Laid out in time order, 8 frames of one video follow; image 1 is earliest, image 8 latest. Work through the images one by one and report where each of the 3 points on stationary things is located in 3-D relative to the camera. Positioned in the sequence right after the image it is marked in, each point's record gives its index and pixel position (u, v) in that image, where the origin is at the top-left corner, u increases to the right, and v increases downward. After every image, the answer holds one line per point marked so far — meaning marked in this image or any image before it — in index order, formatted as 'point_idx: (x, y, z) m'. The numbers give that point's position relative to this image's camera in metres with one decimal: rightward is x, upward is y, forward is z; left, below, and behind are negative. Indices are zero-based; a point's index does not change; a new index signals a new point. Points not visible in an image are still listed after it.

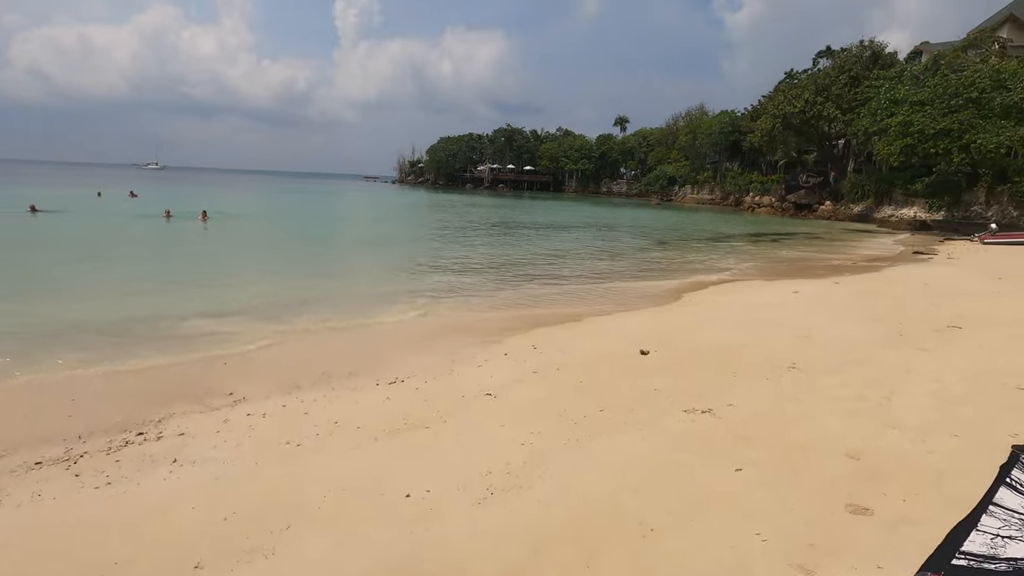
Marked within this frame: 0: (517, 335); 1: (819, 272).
0: (+0.1, -0.7, +7.7) m
1: (+10.0, +0.5, +17.4) m
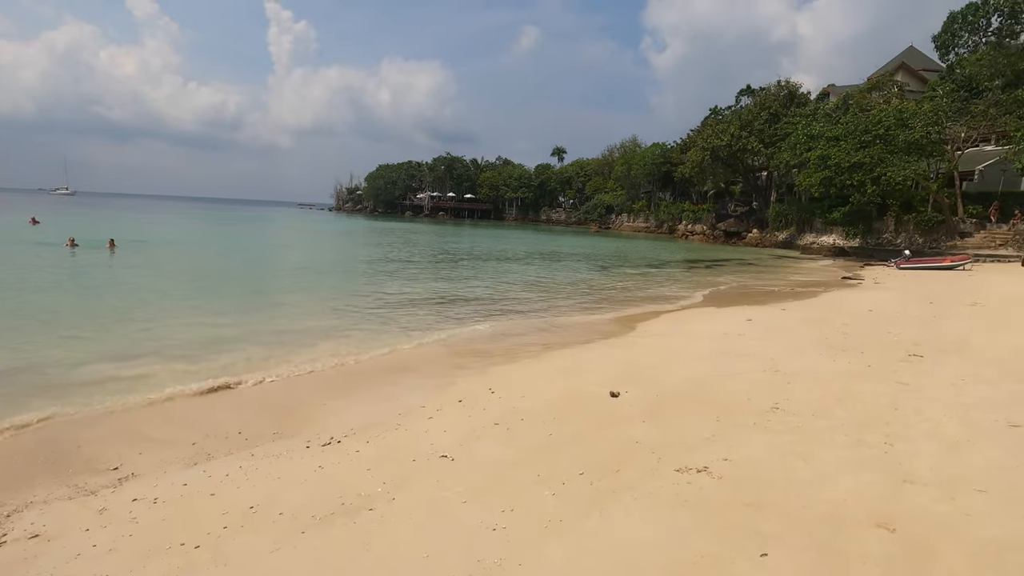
0: (-0.5, -1.1, +7.0) m
1: (+8.2, -0.3, +17.7) m
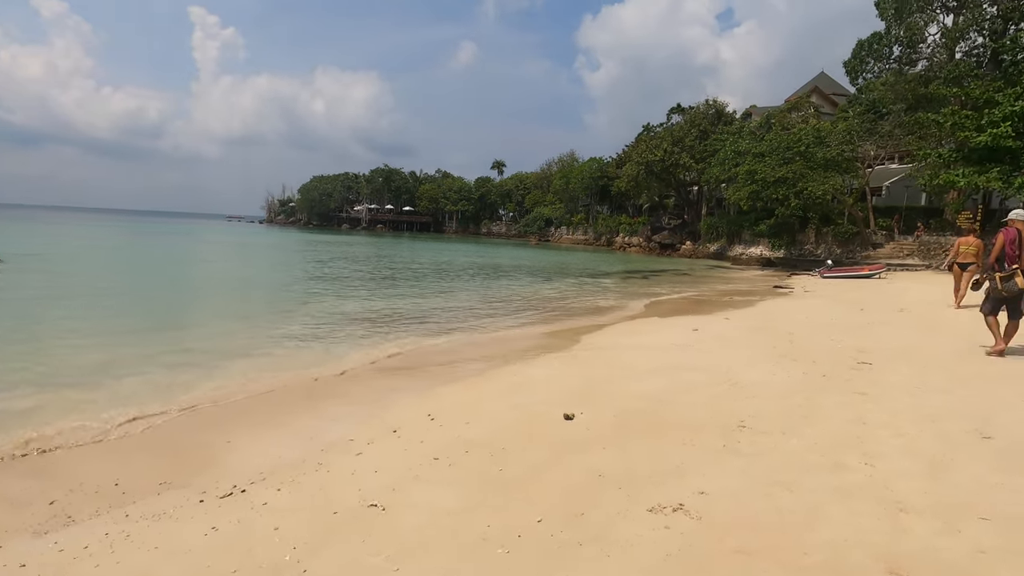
0: (-1.2, -1.3, +6.2) m
1: (+6.3, -0.6, +17.9) m
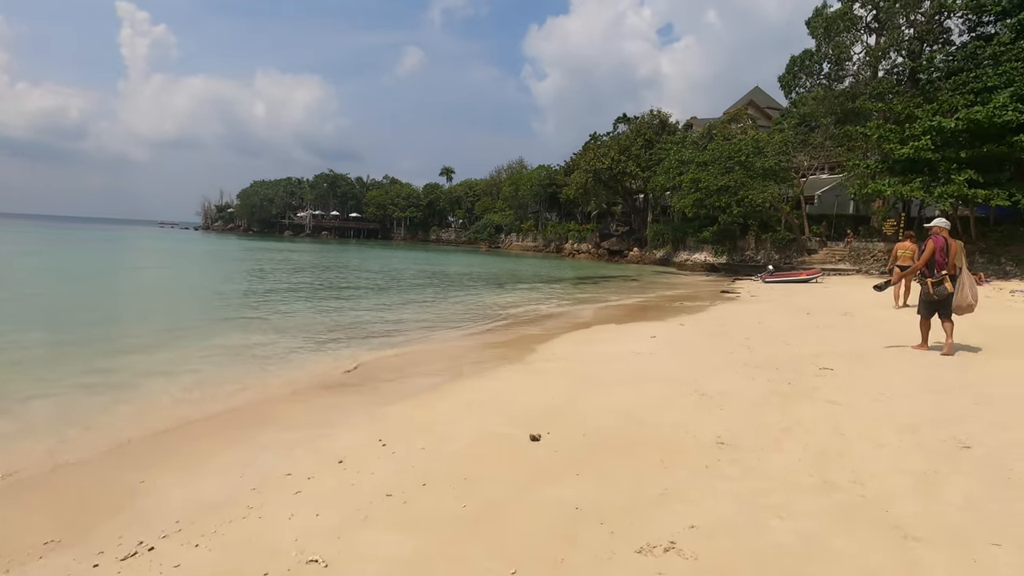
0: (-1.6, -1.4, +5.6) m
1: (+4.7, -0.8, +18.0) m
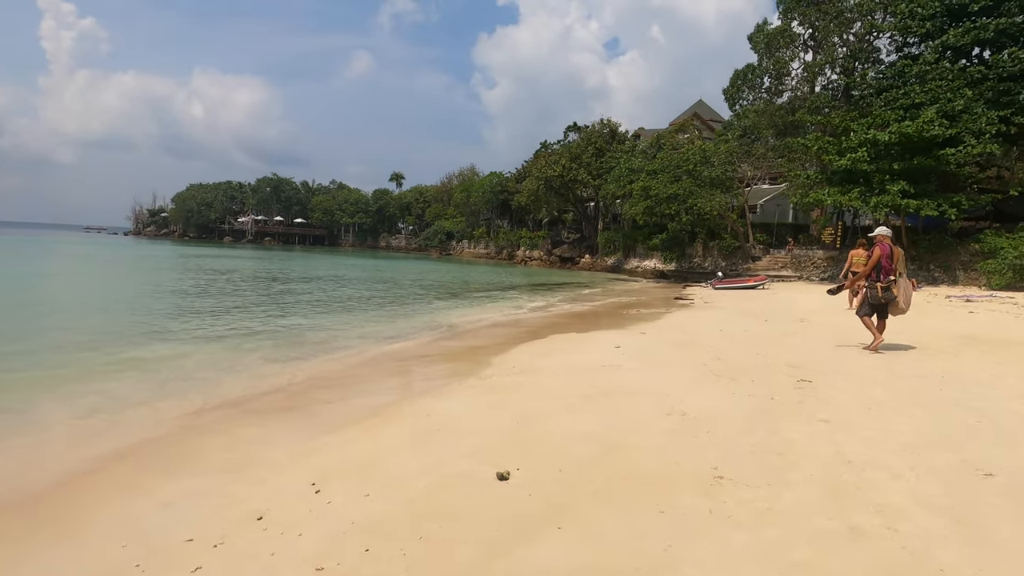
0: (-2.0, -1.5, +4.8) m
1: (+3.2, -1.1, +17.6) m
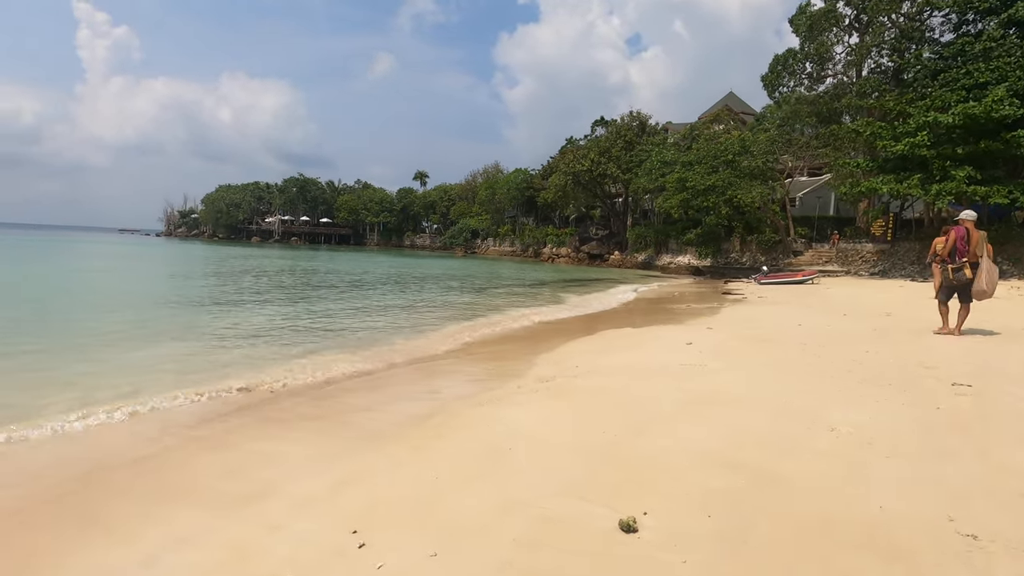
0: (-1.3, -1.3, +3.7) m
1: (+4.5, -0.9, +16.3) m
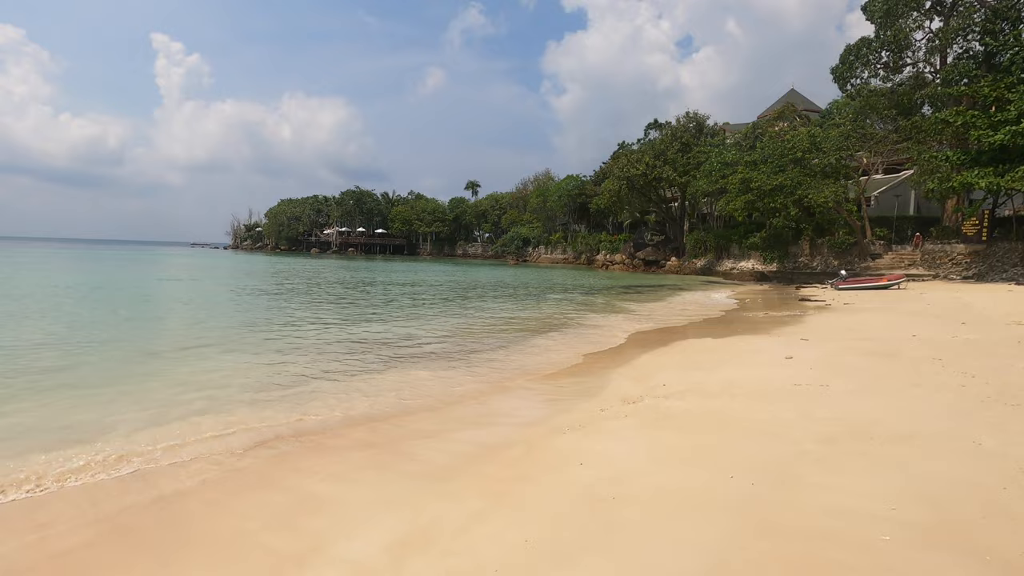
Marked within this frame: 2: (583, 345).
0: (-0.6, -1.4, +3.0) m
1: (+6.3, -1.1, +15.1) m
2: (+1.5, -1.3, +11.6) m
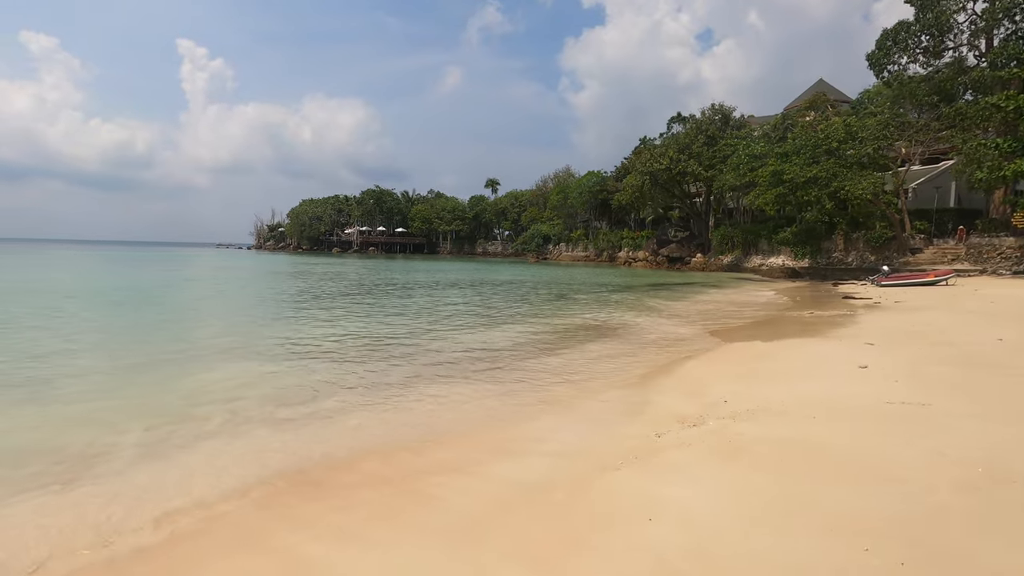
0: (-0.3, -1.5, +2.3) m
1: (+7.0, -1.0, +14.1) m
2: (+2.1, -1.3, +10.7) m
